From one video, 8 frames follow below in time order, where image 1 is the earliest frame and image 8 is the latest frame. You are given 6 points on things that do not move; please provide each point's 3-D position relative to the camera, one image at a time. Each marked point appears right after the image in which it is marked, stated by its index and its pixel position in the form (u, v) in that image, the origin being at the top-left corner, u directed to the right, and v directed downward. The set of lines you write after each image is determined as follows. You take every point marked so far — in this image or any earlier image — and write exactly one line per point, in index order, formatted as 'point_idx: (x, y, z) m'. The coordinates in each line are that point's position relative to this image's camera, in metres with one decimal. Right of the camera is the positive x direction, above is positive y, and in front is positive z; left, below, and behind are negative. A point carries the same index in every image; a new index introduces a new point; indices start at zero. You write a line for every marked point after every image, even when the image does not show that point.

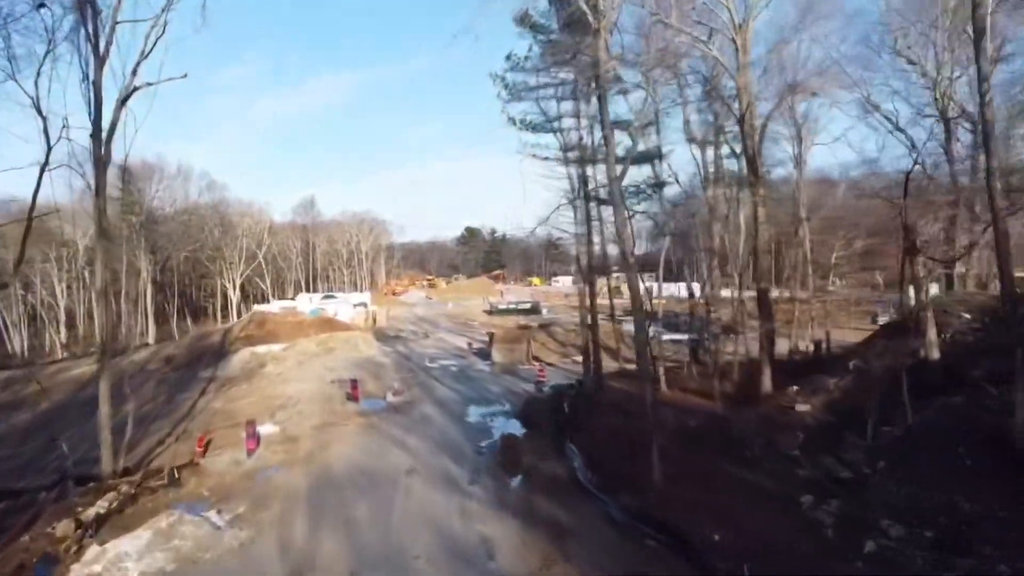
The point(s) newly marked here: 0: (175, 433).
0: (-8.3, -3.6, +19.8) m
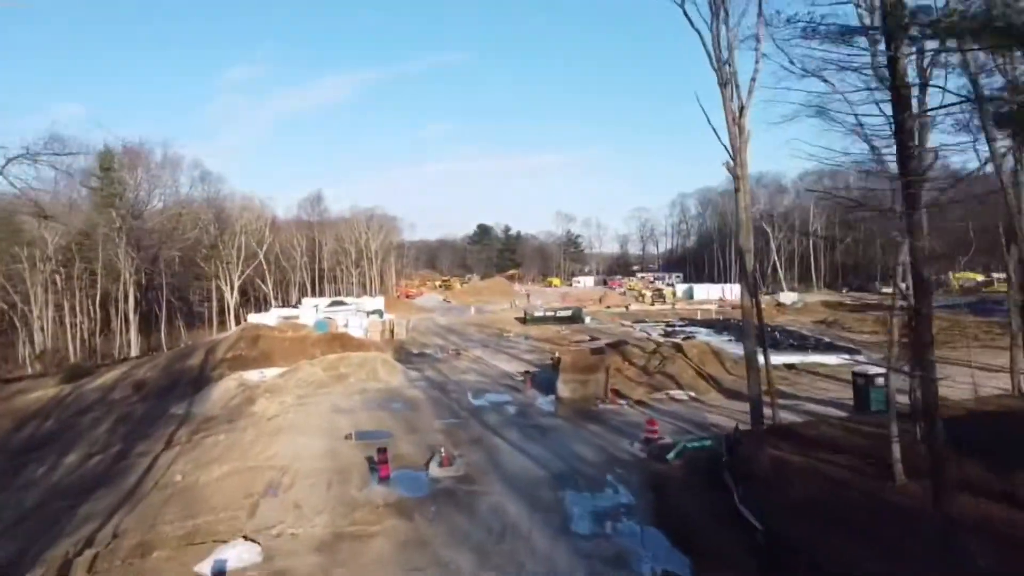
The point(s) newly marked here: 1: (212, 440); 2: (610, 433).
0: (-6.4, -3.9, +12.4) m
1: (-7.2, -3.6, +19.3) m
2: (+2.1, -3.1, +17.3) m
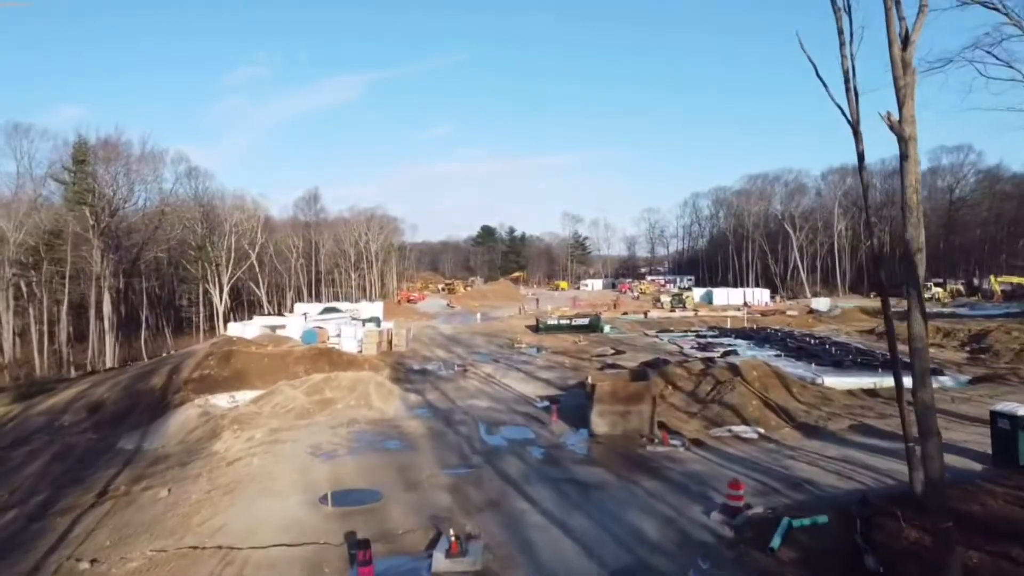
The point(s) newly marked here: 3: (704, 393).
0: (-5.9, -4.1, +8.2) m
1: (-6.7, -3.8, +15.1) m
2: (+2.6, -3.3, +13.0) m
3: (+4.7, -2.6, +19.5) m
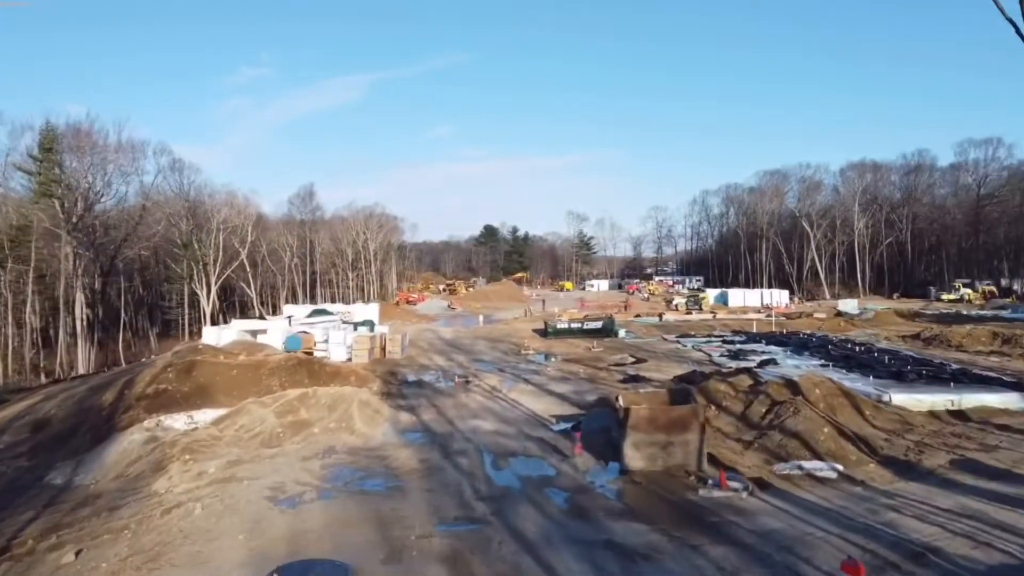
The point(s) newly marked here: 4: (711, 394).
0: (-5.7, -4.0, +4.7) m
1: (-6.5, -3.8, +11.6) m
2: (+2.8, -3.3, +9.5) m
3: (+4.9, -2.6, +16.0) m
4: (+4.4, -2.3, +17.6) m
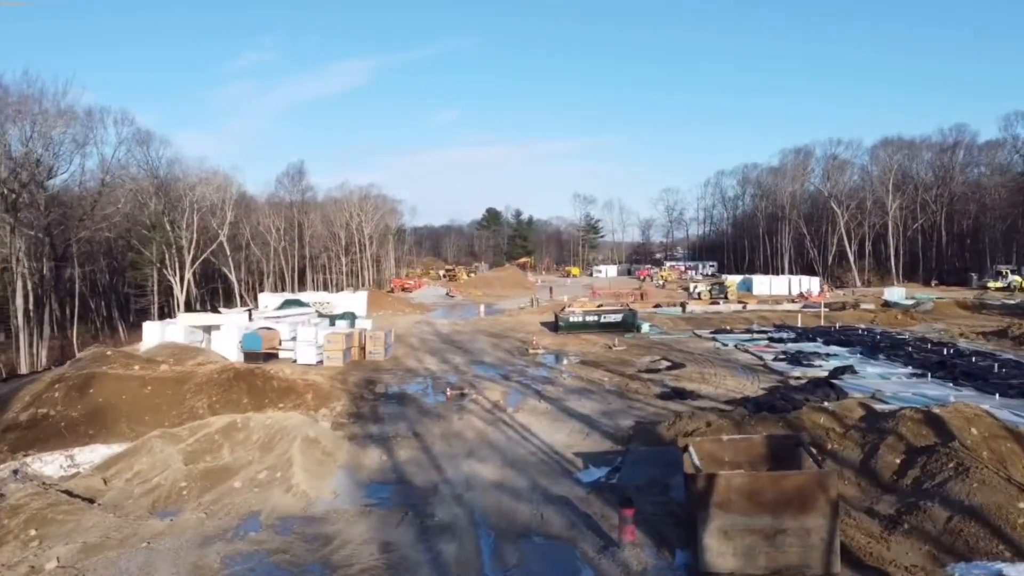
0: (-5.6, -4.1, -0.7) m
1: (-6.4, -3.8, +6.2) m
2: (+2.9, -3.3, +4.1) m
3: (+5.1, -2.5, +10.6) m
4: (+4.5, -2.2, +12.2) m
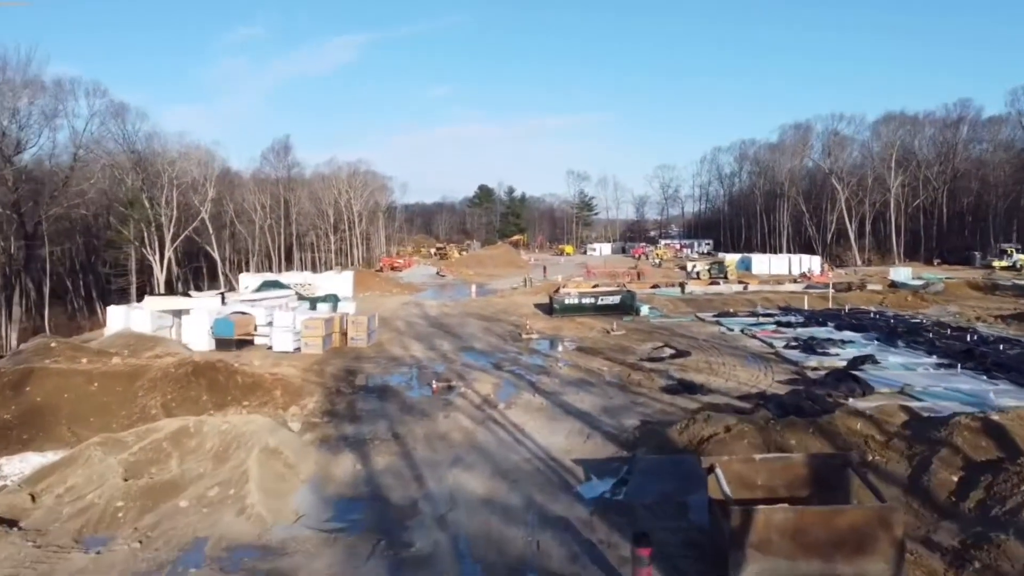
0: (-5.6, -4.3, -2.3) m
1: (-6.4, -3.8, +4.5) m
2: (+2.9, -3.4, +2.5) m
3: (+5.0, -2.3, +9.0) m
4: (+4.4, -2.0, +10.6) m
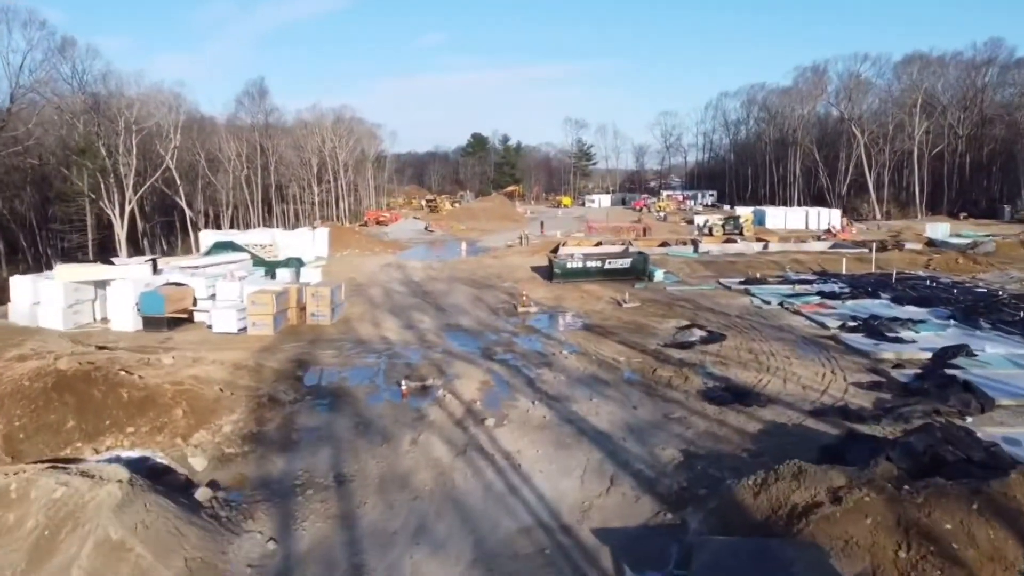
0: (-5.6, -5.1, -6.3) m
1: (-6.5, -4.1, +0.5) m
2: (+2.9, -3.8, -1.5) m
3: (+4.9, -2.4, +4.9) m
4: (+4.3, -2.0, +6.5) m
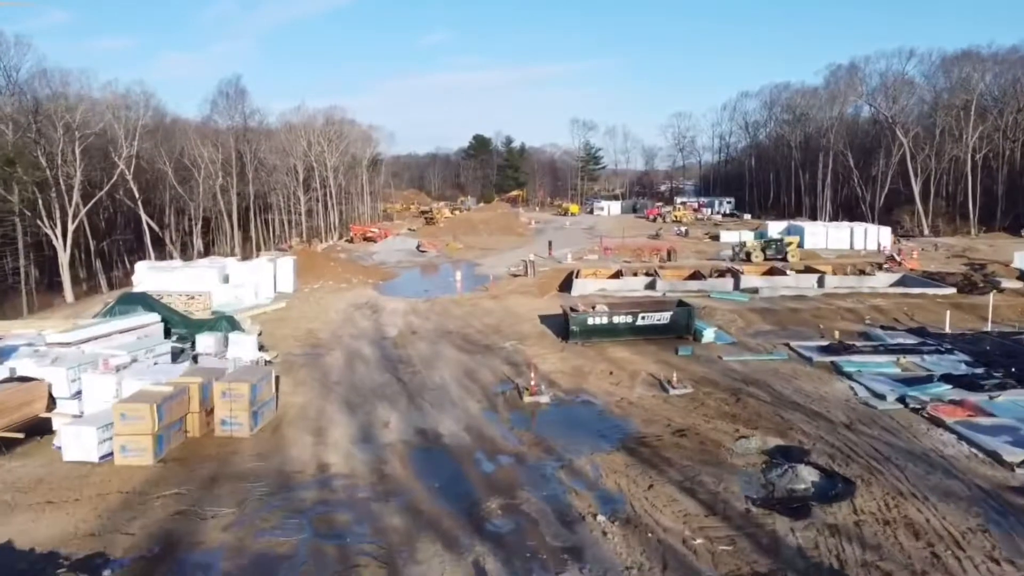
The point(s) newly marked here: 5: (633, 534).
0: (-5.6, -6.7, -12.7) m
1: (-6.5, -5.8, -5.9) m
2: (+2.8, -5.5, -7.9) m
3: (+4.9, -4.1, -1.5) m
4: (+4.3, -3.6, 0.0) m
5: (+1.5, -3.0, +10.1) m
